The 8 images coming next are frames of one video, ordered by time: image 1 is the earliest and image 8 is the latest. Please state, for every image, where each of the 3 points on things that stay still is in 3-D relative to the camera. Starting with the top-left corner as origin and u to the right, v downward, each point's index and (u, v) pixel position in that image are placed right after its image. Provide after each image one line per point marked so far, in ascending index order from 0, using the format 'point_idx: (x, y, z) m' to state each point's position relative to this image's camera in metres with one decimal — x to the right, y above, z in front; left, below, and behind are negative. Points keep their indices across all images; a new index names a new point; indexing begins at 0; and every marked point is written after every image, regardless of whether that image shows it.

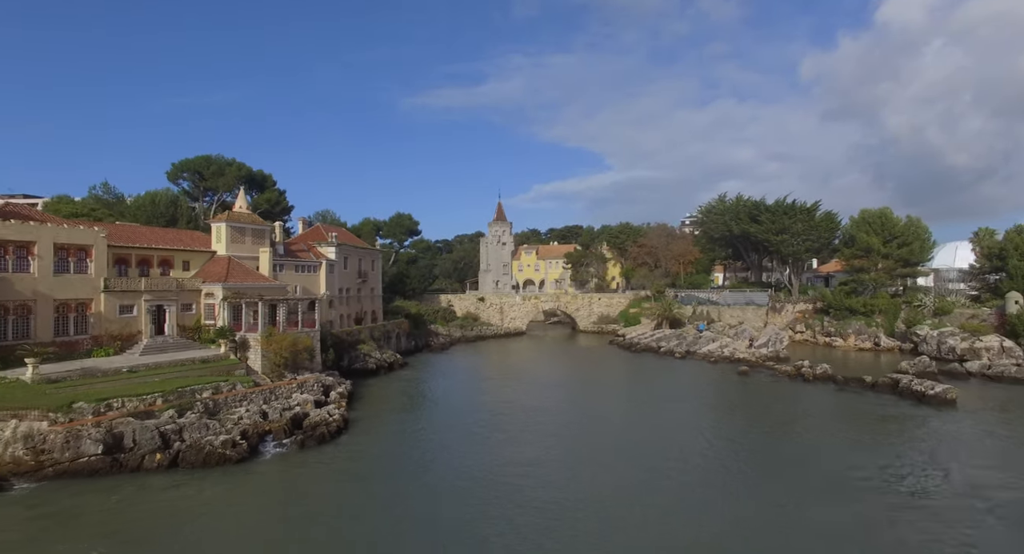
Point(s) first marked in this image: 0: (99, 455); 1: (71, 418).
0: (-13.8, -5.9, +18.9) m
1: (-15.4, -4.8, +19.6) m
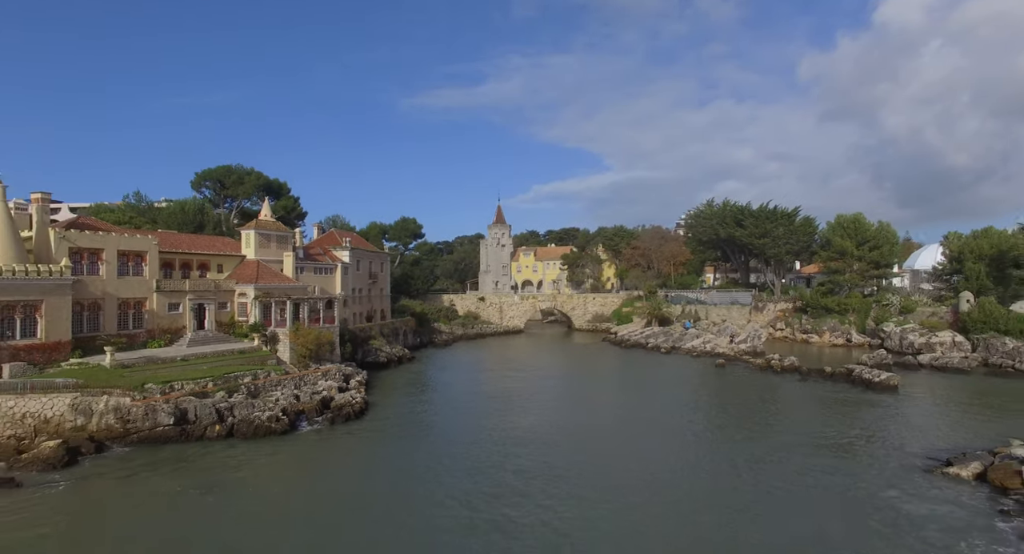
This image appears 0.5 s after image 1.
0: (-13.9, -6.0, +23.1) m
1: (-15.5, -4.9, +23.8) m
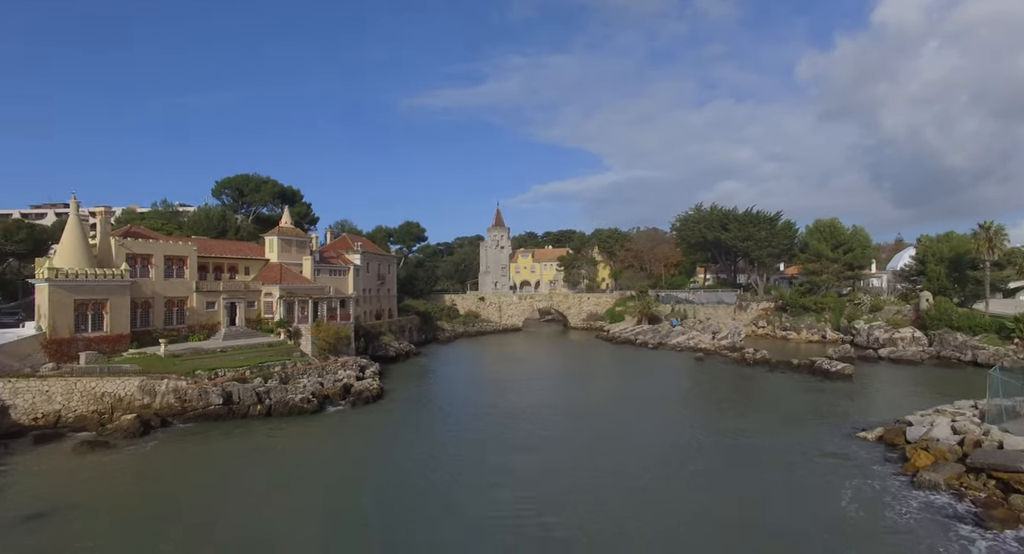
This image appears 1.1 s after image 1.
0: (-14.0, -6.1, +27.4) m
1: (-15.6, -5.0, +28.0) m
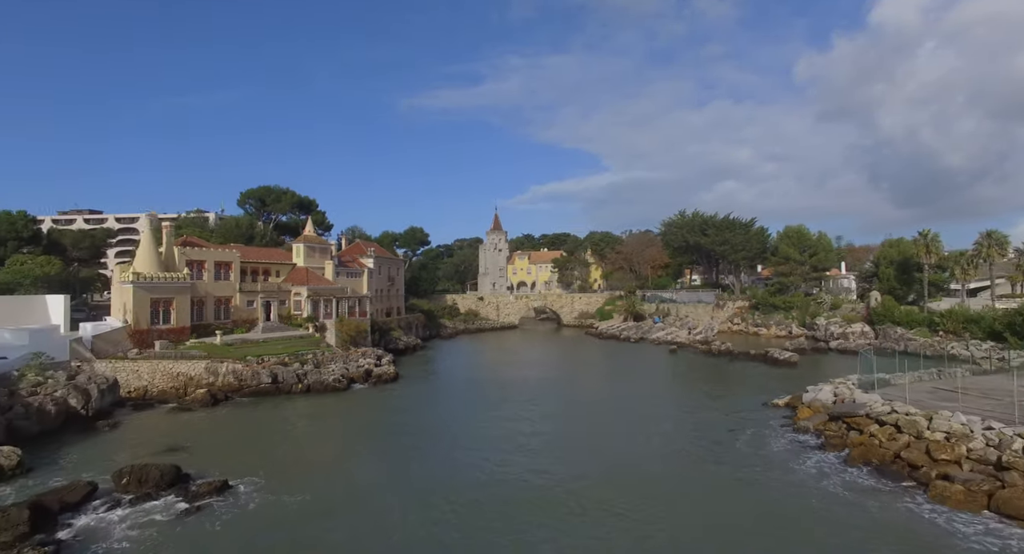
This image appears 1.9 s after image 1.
0: (-14.4, -6.3, +33.8) m
1: (-16.0, -5.2, +34.5) m
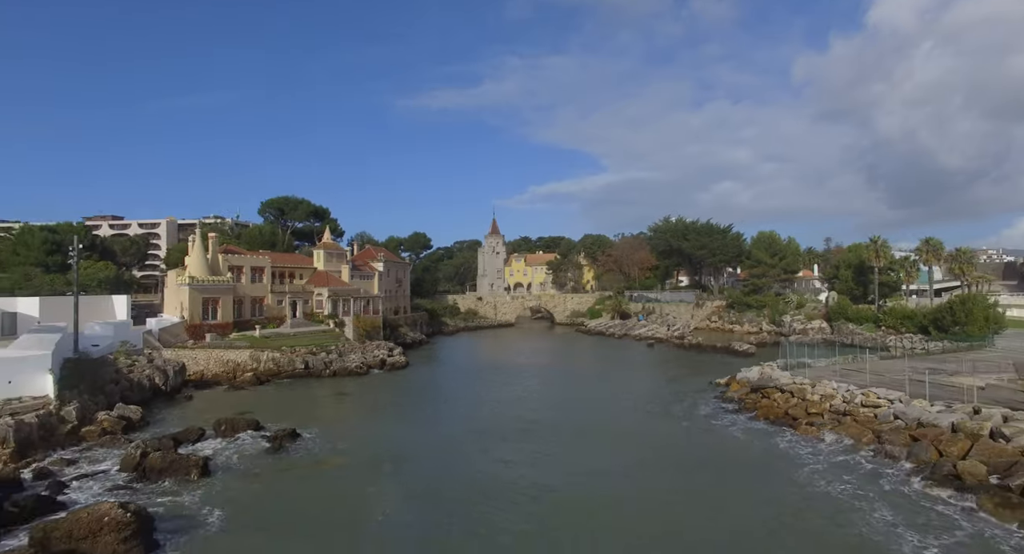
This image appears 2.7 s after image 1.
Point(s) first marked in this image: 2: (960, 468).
0: (-14.9, -6.5, +40.3) m
1: (-16.4, -5.4, +41.0) m
2: (+13.0, -5.3, +16.1) m
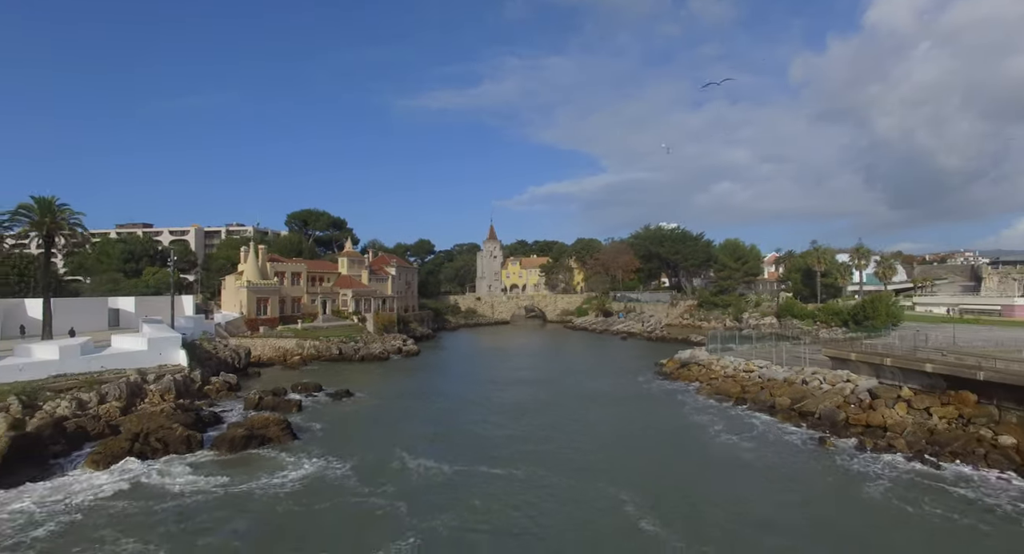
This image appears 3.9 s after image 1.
0: (-15.6, -6.8, +50.5) m
1: (-17.1, -5.8, +51.2) m
2: (+12.3, -5.6, +26.4) m
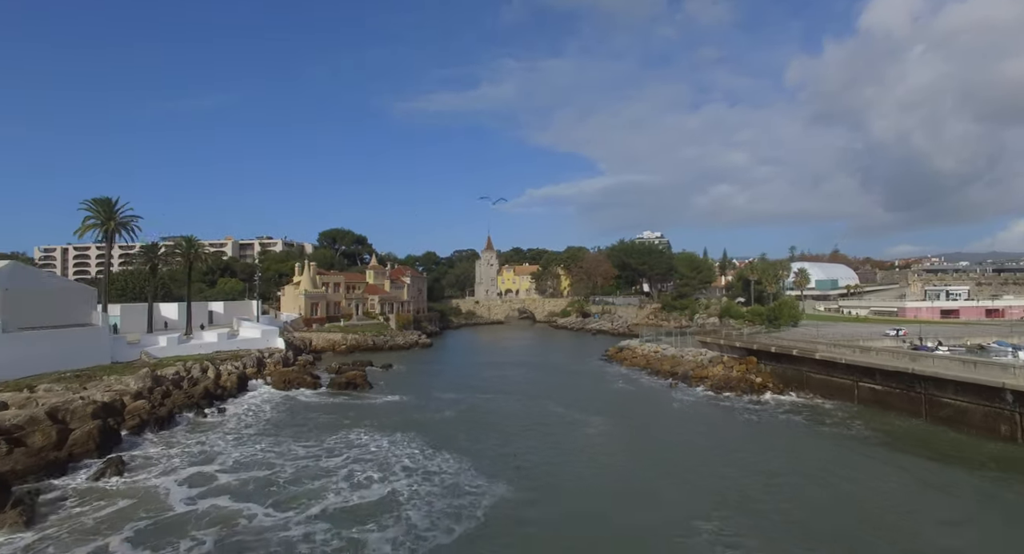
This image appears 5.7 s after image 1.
0: (-16.7, -8.0, +67.0) m
1: (-18.3, -6.9, +67.7) m
2: (+11.3, -6.6, +42.9) m
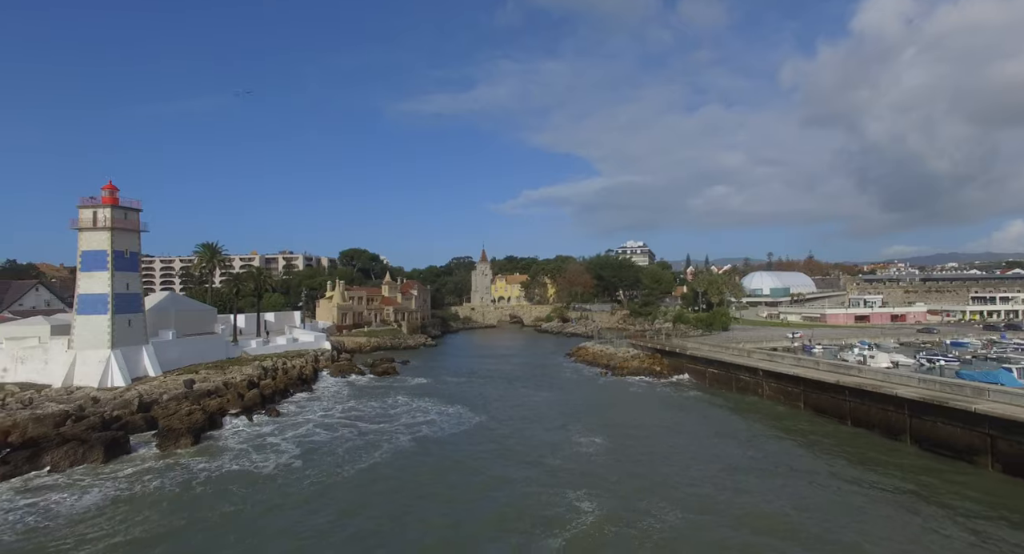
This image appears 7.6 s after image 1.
0: (-18.5, -10.2, +84.3) m
1: (-20.0, -9.1, +85.0) m
2: (+9.6, -8.8, +60.4) m
